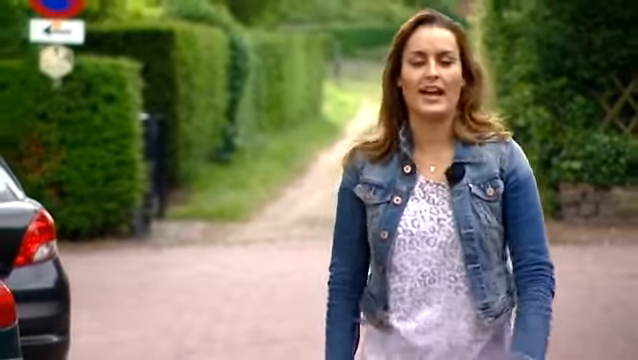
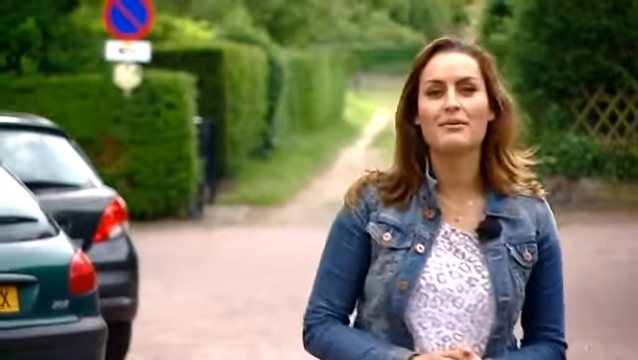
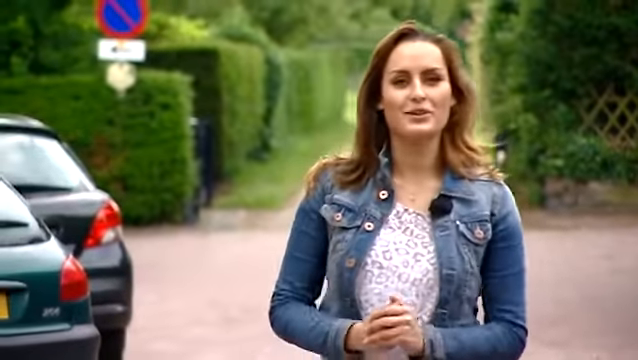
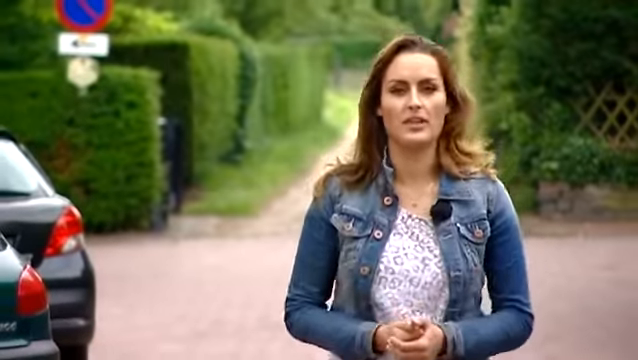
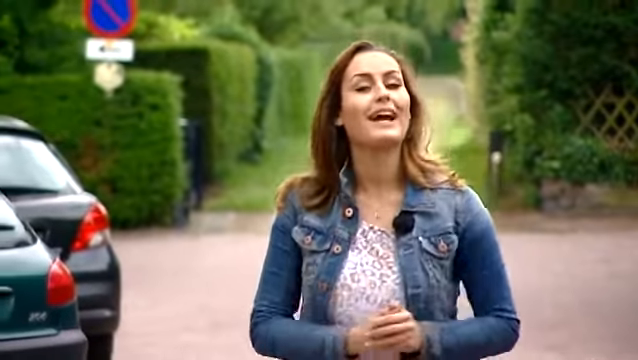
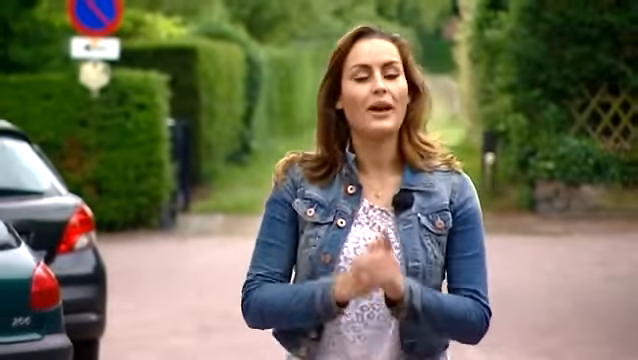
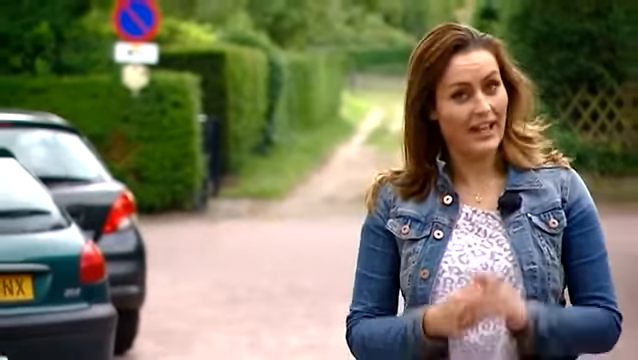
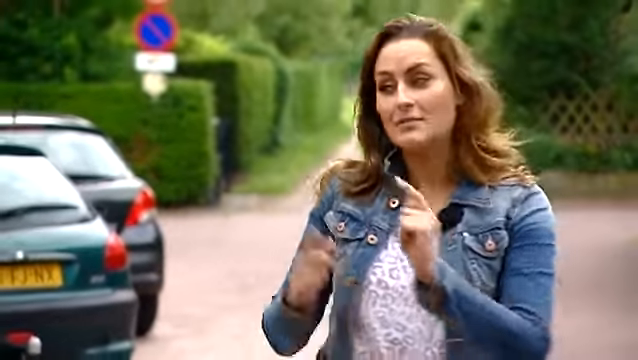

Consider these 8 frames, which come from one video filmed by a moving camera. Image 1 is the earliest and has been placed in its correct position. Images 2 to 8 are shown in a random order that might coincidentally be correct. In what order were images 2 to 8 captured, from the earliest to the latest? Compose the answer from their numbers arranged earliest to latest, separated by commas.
4, 6, 5, 3, 2, 7, 8
